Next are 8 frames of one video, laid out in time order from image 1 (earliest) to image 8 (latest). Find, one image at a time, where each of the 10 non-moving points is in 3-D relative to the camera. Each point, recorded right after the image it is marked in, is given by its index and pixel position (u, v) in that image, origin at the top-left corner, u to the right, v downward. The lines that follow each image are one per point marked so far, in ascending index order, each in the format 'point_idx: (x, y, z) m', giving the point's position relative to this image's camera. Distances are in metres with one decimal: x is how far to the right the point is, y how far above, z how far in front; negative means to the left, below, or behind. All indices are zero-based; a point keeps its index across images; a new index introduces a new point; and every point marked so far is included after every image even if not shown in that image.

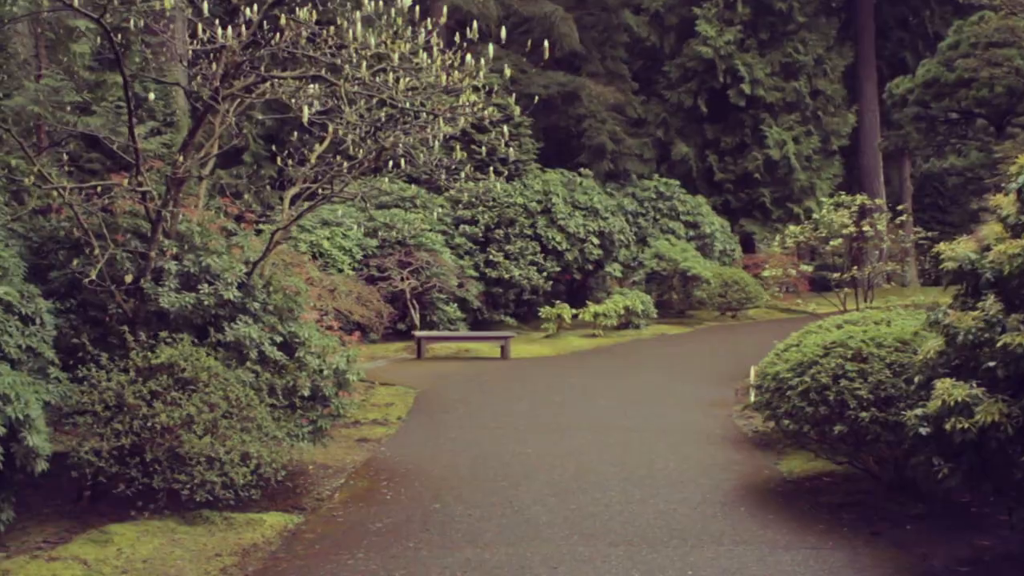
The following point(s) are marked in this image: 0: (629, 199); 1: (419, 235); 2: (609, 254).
0: (+1.8, +1.4, +19.7) m
1: (-1.2, +0.7, +16.1) m
2: (+1.4, +0.5, +18.1) m
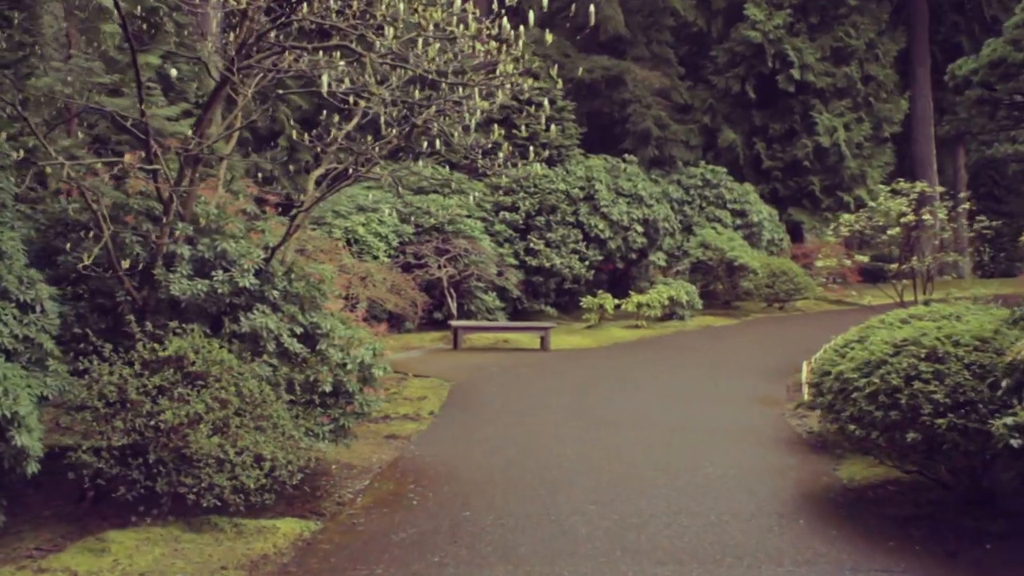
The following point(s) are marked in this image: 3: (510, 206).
0: (+2.4, +1.5, +19.2) m
1: (-0.7, +0.8, +15.6) m
2: (+1.9, +0.6, +17.6) m
3: (0.0, +1.1, +16.9) m
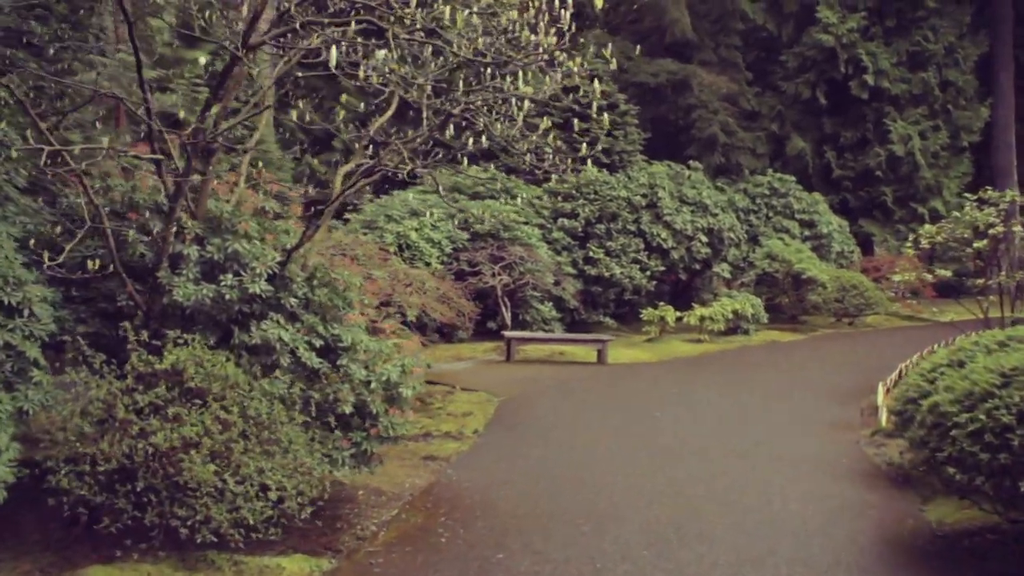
0: (+3.3, +1.3, +18.4) m
1: (0.0, +0.7, +15.0) m
2: (+2.7, +0.5, +16.8) m
3: (+0.7, +1.0, +16.2) m
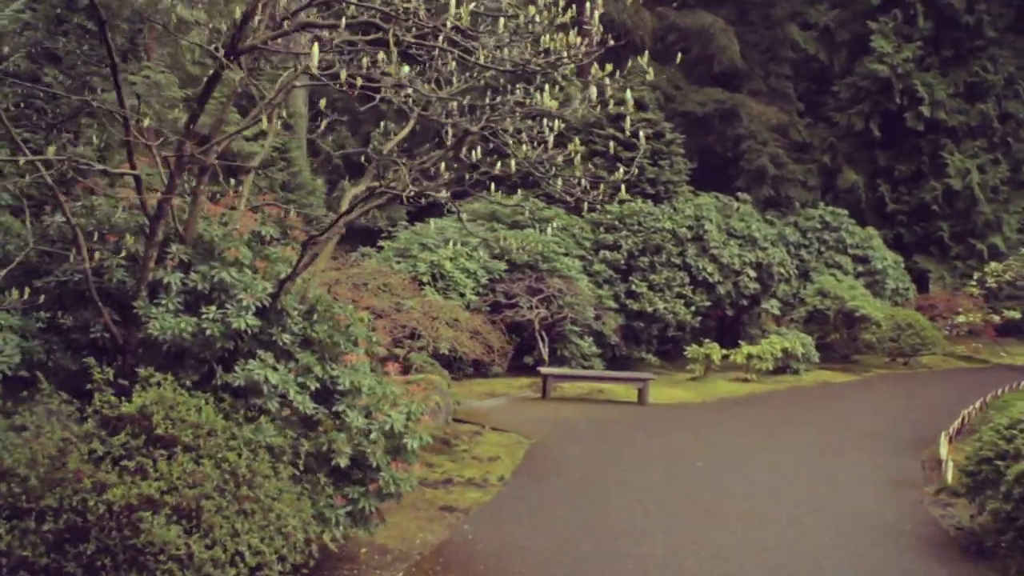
0: (+3.9, +0.8, +17.7) m
1: (+0.5, +0.3, +14.4) m
2: (+3.2, 0.0, +16.1) m
3: (+1.2, +0.5, +15.6) m
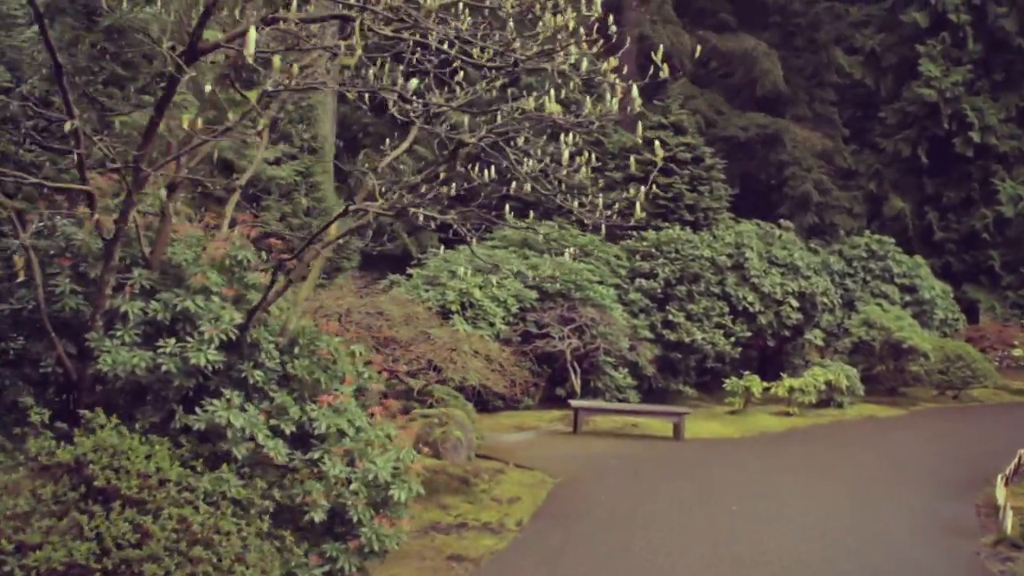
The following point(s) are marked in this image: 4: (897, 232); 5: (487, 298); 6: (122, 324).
0: (+4.3, +0.4, +17.1) m
1: (+0.8, 0.0, +13.9) m
2: (+3.6, -0.4, +15.5) m
3: (+1.6, +0.2, +15.0) m
4: (+6.0, +0.9, +20.0) m
5: (-0.3, -0.1, +13.4) m
6: (-1.2, -0.1, +3.9) m
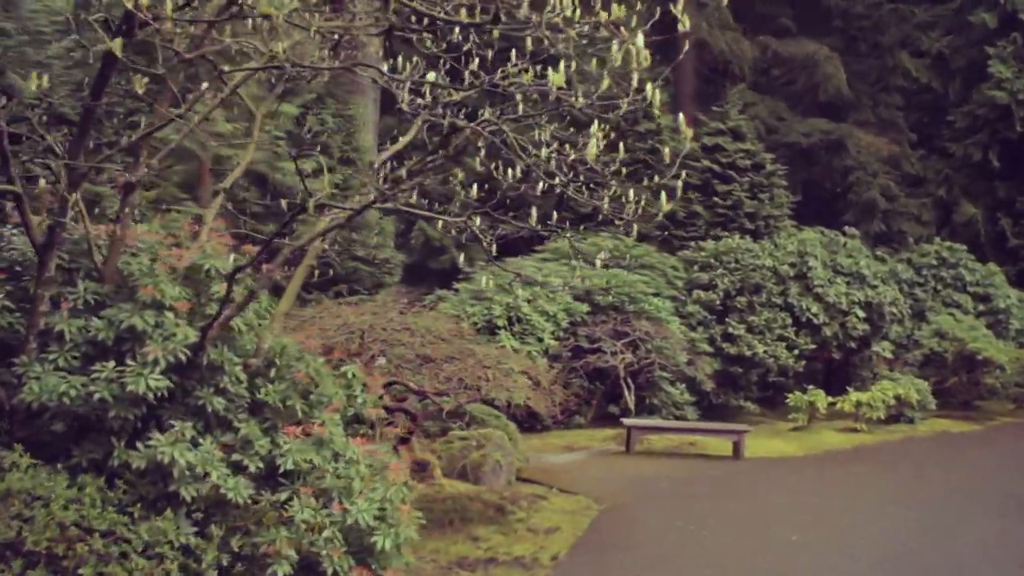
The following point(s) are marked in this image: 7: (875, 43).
0: (+5.0, +0.3, +16.3) m
1: (+1.3, -0.1, +13.3) m
2: (+4.2, -0.5, +14.7) m
3: (+2.2, +0.1, +14.4) m
4: (+6.8, +0.8, +19.1) m
5: (+0.2, -0.2, +12.8) m
6: (-1.2, -0.2, +3.4) m
7: (+5.6, +3.8, +19.9) m
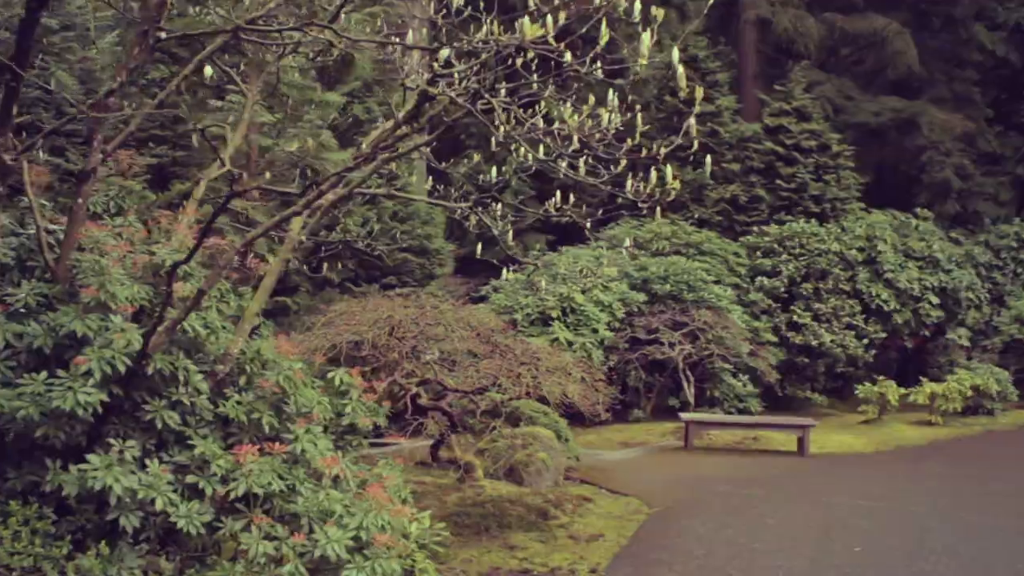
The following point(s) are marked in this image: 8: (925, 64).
0: (+5.7, +0.5, +15.5) m
1: (+1.8, 0.0, +12.7) m
2: (+4.8, -0.3, +14.0) m
3: (+2.8, +0.2, +13.8) m
4: (+7.7, +1.0, +18.2) m
5: (+0.7, -0.1, +12.4) m
6: (-1.2, -0.2, +3.0) m
7: (+6.5, +4.1, +19.1) m
8: (+6.0, +3.3, +18.6) m
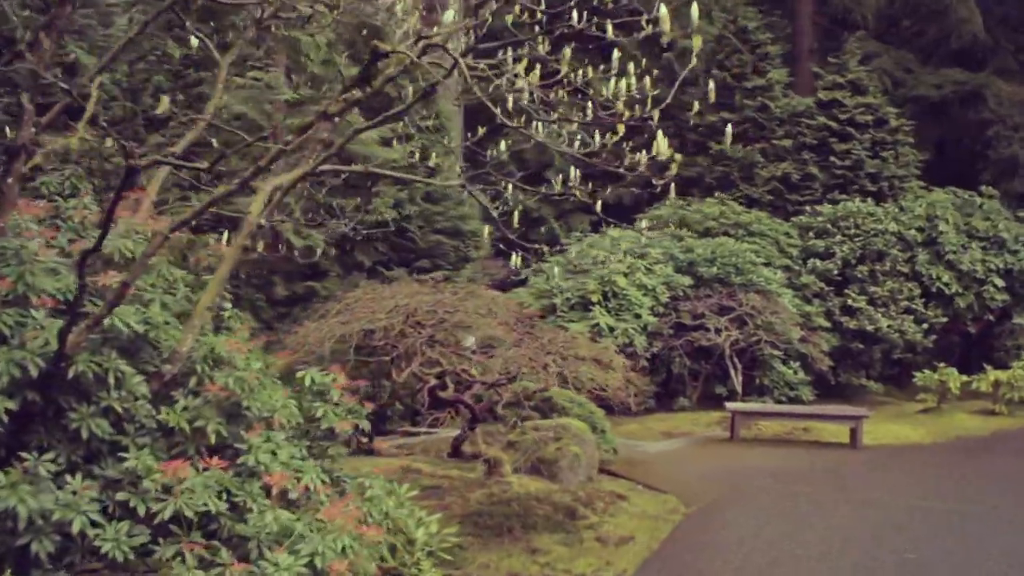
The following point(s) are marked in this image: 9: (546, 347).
0: (+6.2, +0.7, +14.7) m
1: (+2.2, +0.2, +12.1) m
2: (+5.2, -0.1, +13.3) m
3: (+3.2, +0.4, +13.1) m
4: (+8.3, +1.3, +17.3) m
5: (+1.1, 0.0, +11.8) m
6: (-1.3, -0.1, +2.6) m
7: (+7.1, +4.3, +18.2) m
8: (+6.6, +3.6, +17.7) m
9: (+0.3, -0.4, +8.1) m
